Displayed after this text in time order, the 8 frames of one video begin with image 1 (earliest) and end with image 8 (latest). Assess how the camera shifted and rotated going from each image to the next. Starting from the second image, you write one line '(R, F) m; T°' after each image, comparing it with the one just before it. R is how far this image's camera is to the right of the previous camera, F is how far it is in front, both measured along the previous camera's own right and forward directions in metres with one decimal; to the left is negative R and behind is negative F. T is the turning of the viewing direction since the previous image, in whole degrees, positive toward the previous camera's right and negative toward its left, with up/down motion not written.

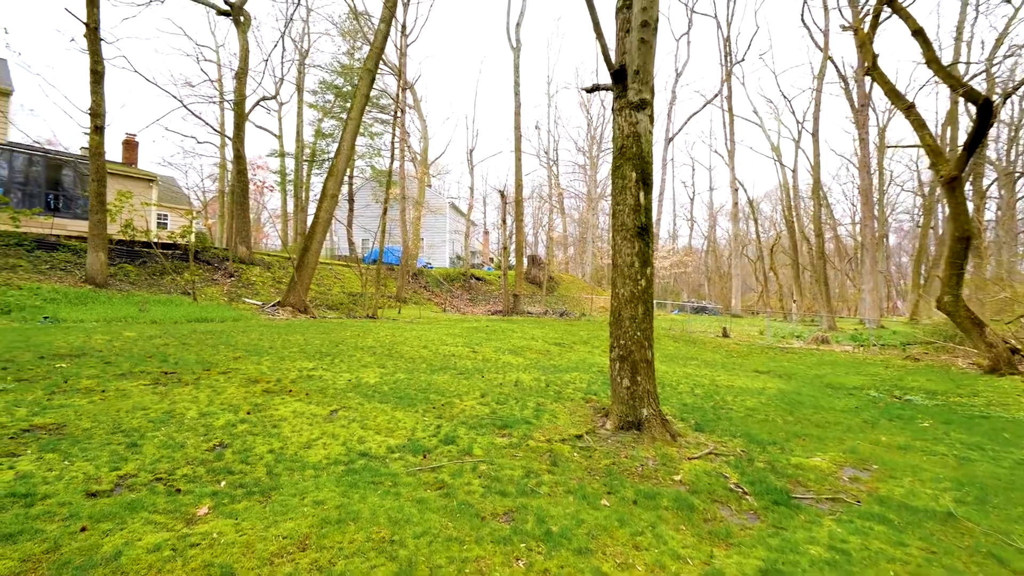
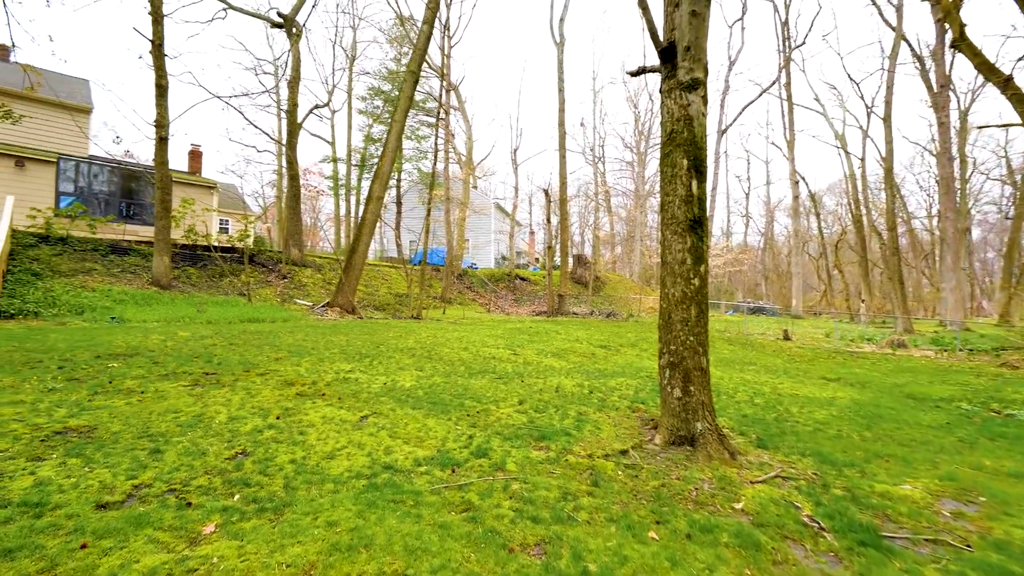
(+0.1, +0.3) m; -6°
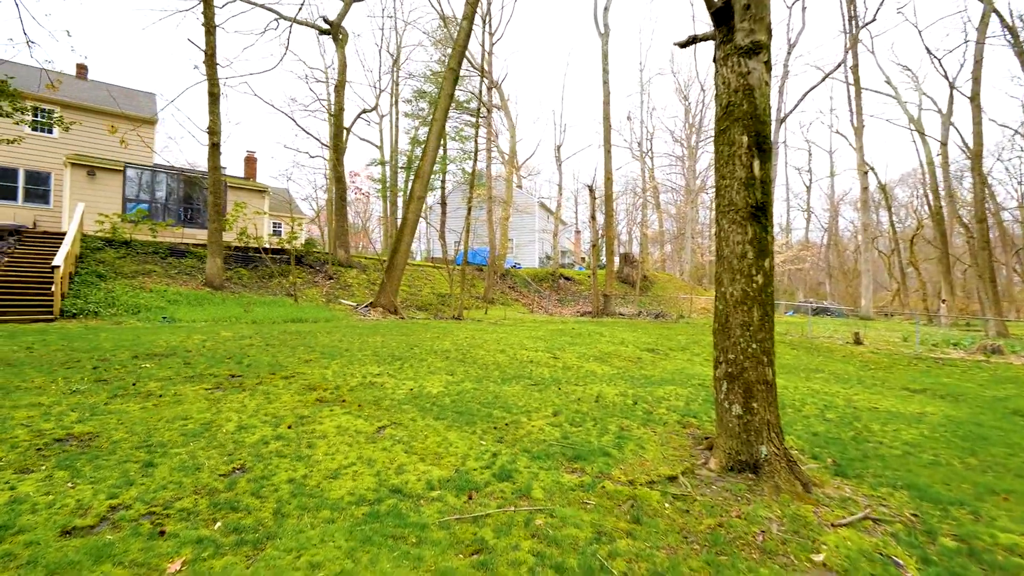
(+0.1, +0.4) m; -6°
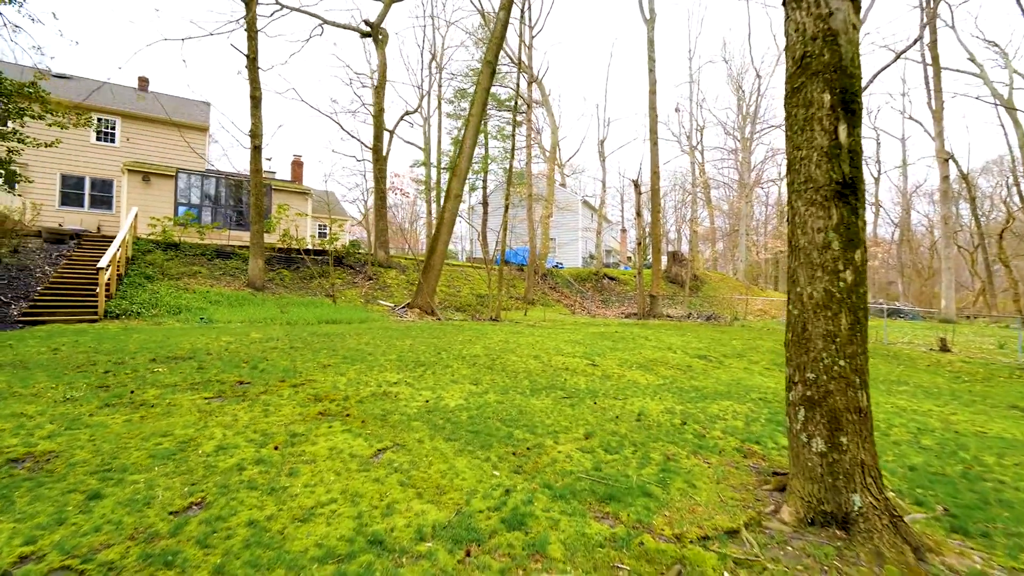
(+0.2, +0.6) m; -5°
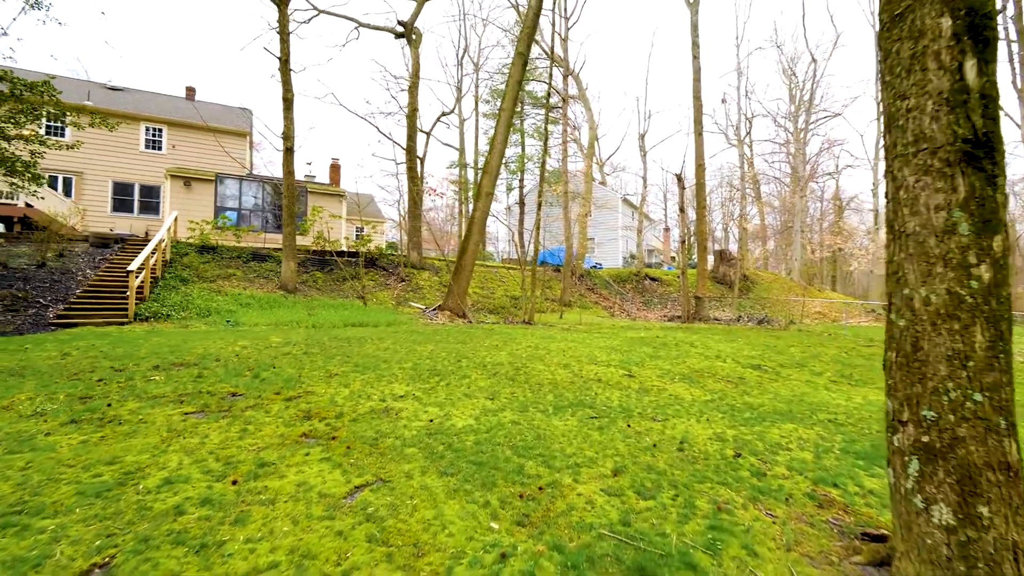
(+0.2, +0.6) m; -5°
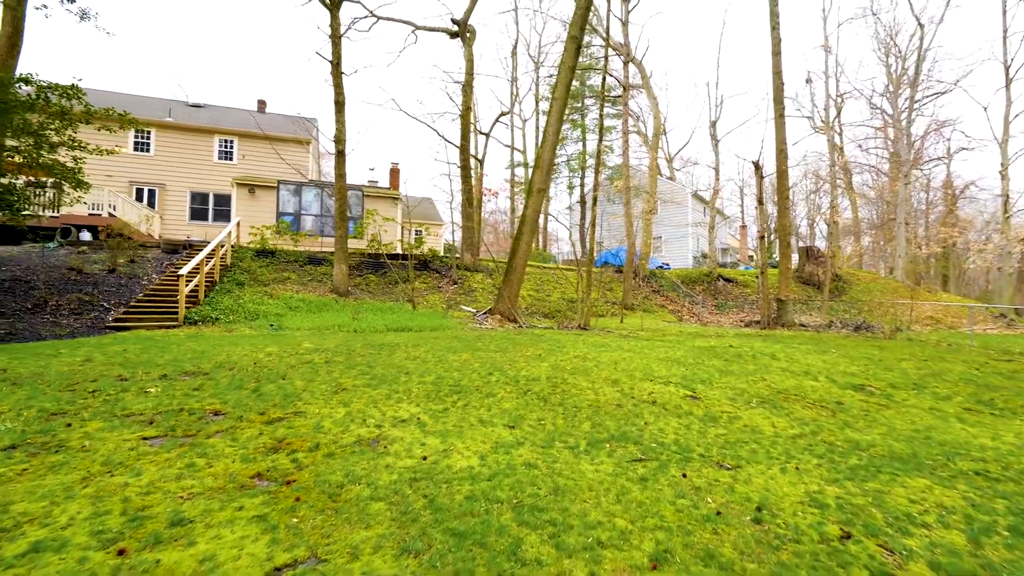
(+0.3, +0.9) m; -8°
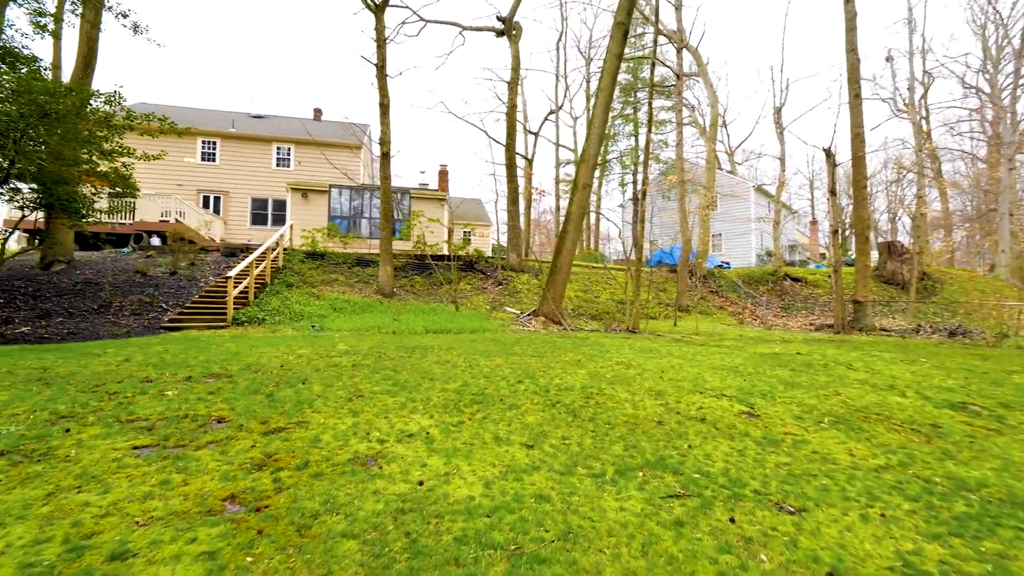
(+0.3, +0.5) m; -7°
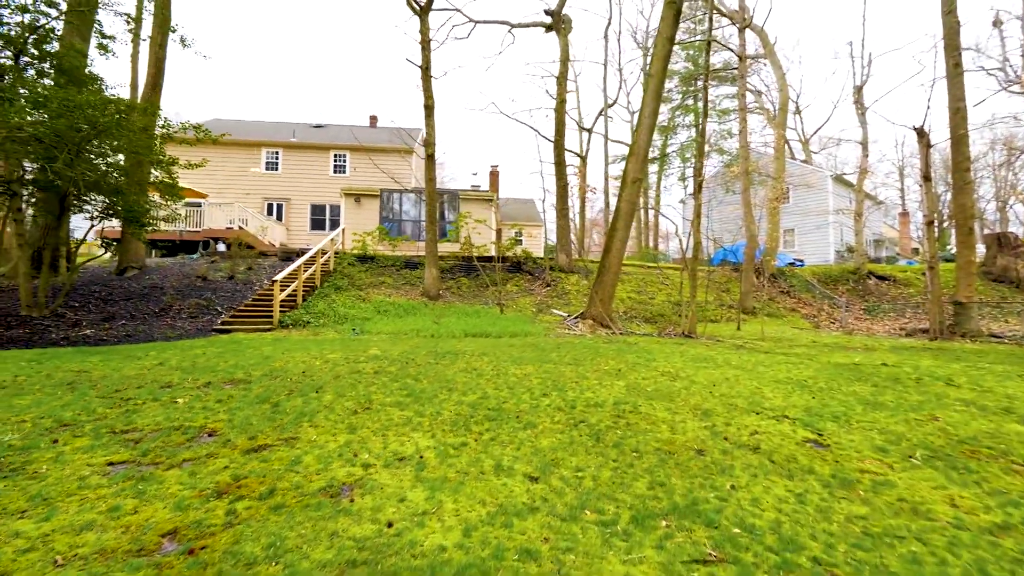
(+0.4, +0.5) m; -7°
